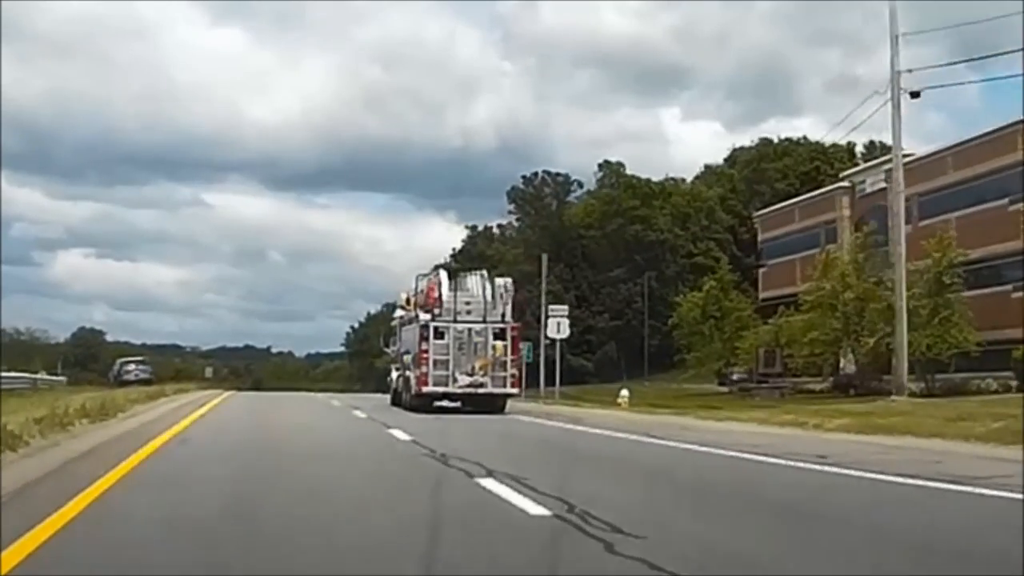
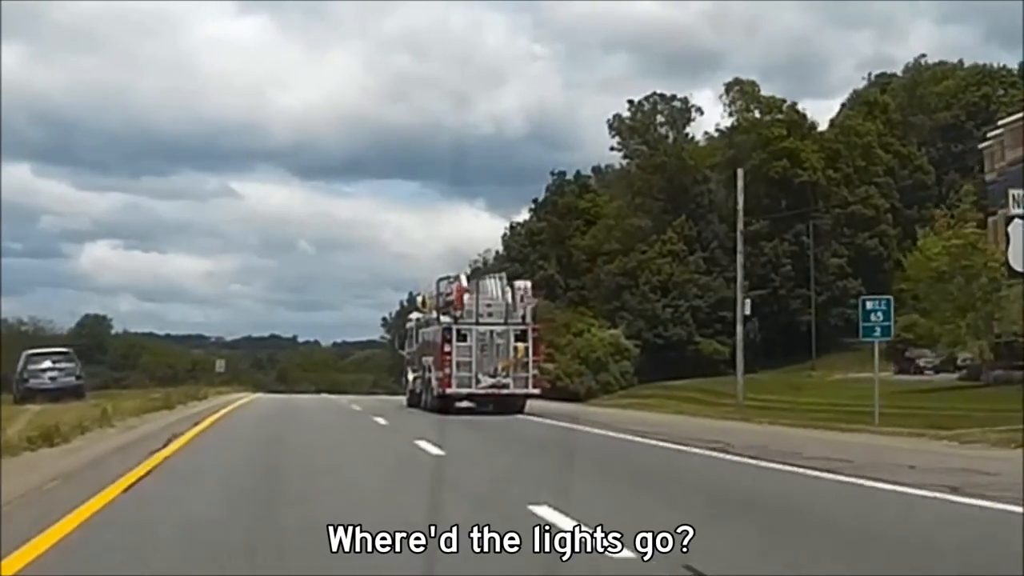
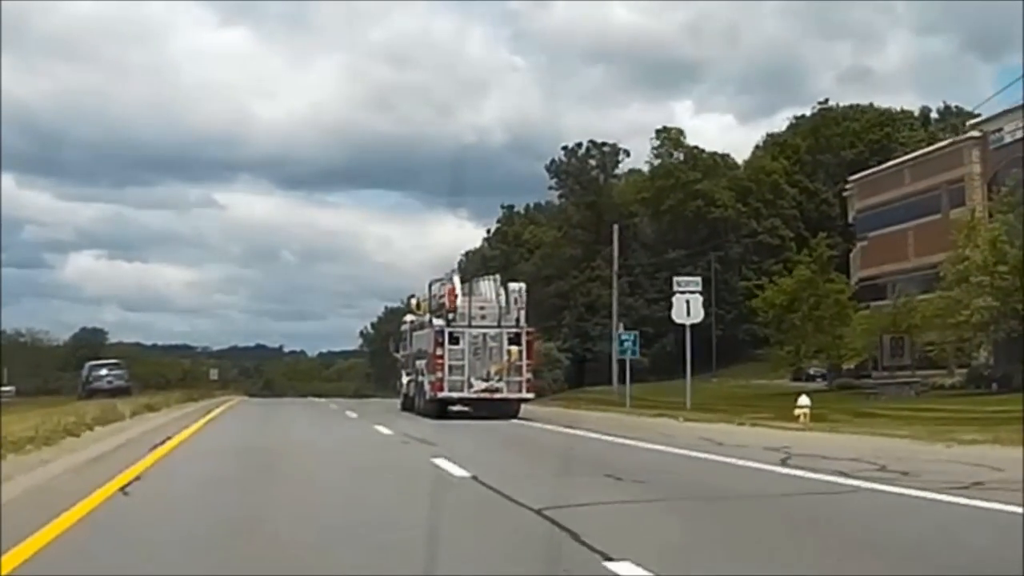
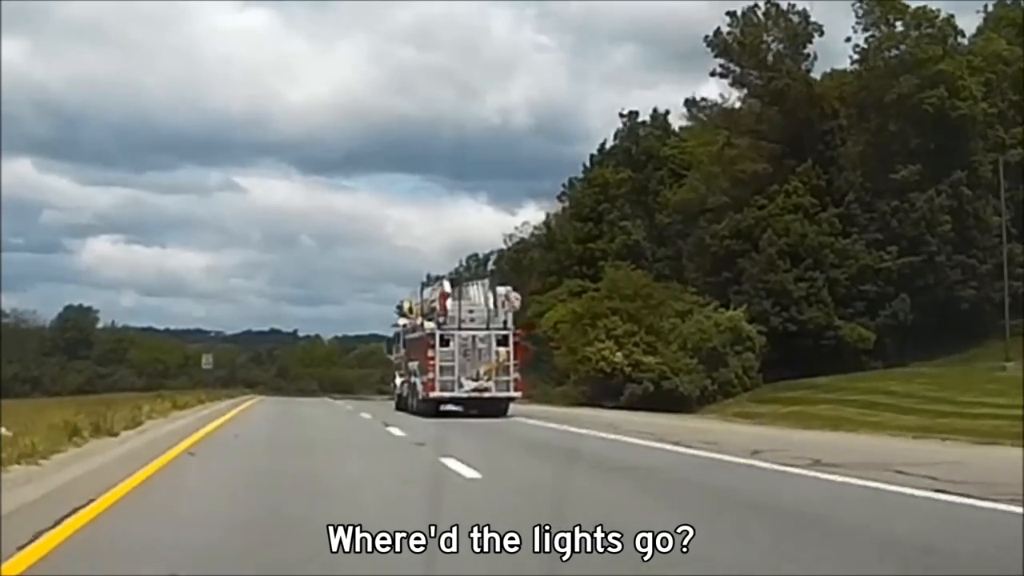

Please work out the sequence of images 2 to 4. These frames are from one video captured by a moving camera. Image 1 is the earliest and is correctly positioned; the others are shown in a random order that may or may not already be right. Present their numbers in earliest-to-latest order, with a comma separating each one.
3, 2, 4
